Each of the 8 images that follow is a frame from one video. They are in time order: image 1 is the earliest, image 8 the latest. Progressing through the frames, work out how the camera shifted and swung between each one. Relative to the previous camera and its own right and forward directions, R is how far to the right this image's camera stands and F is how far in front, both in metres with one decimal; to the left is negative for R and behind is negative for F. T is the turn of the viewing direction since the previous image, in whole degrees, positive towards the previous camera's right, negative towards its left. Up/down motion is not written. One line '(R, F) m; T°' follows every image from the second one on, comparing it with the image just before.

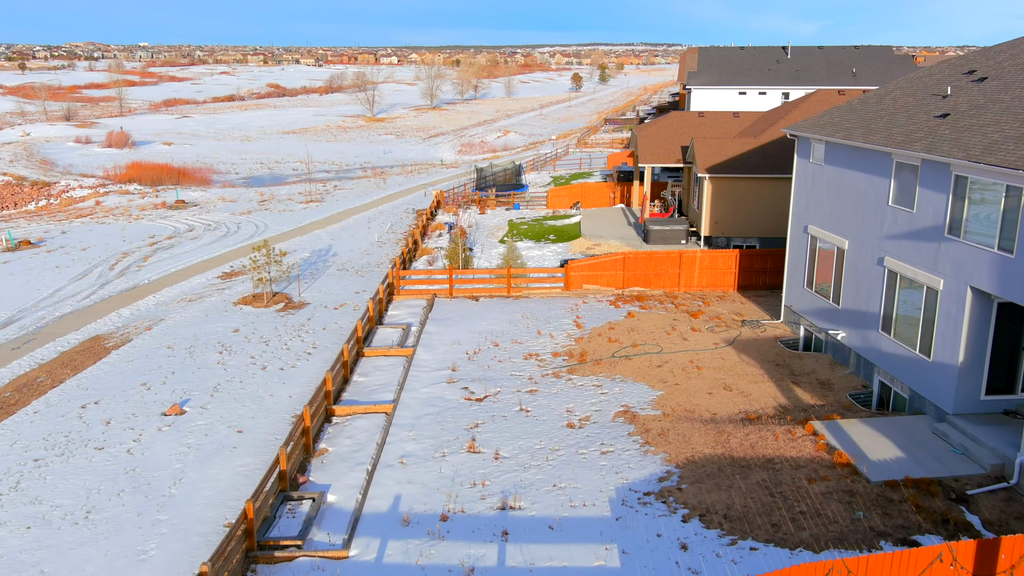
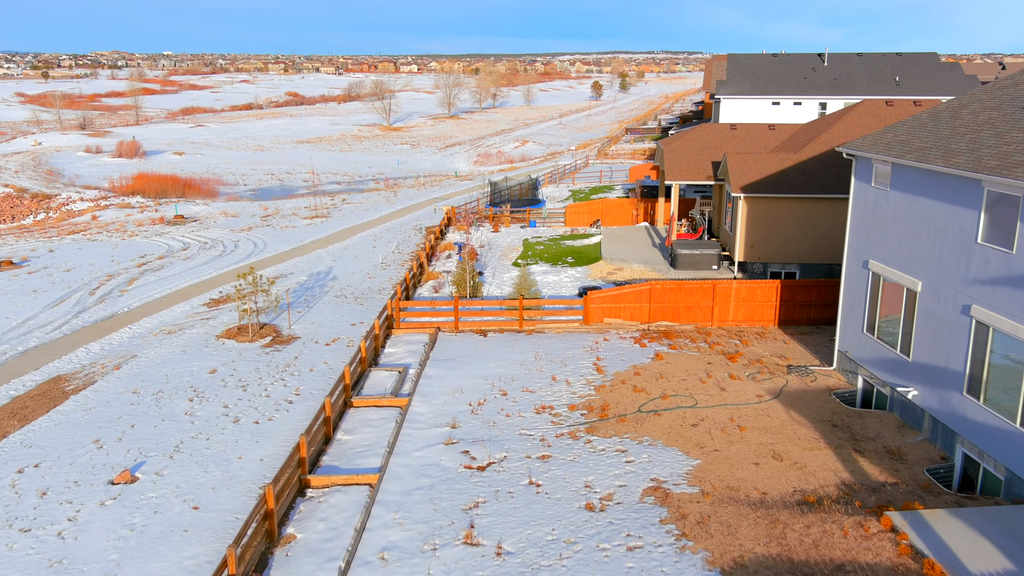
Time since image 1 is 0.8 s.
(+0.1, +1.8) m; -1°
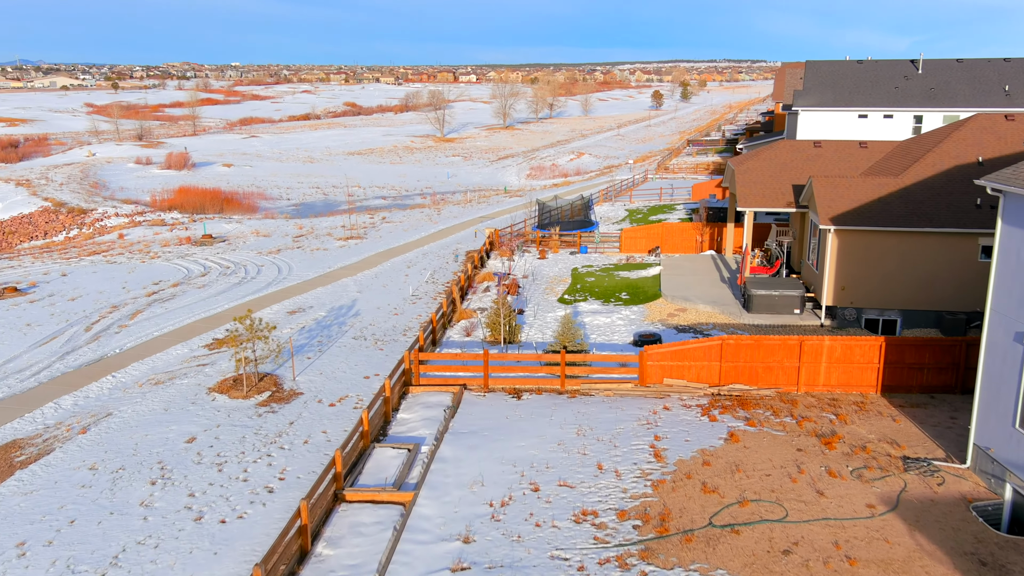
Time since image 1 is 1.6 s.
(+0.2, +2.5) m; -4°
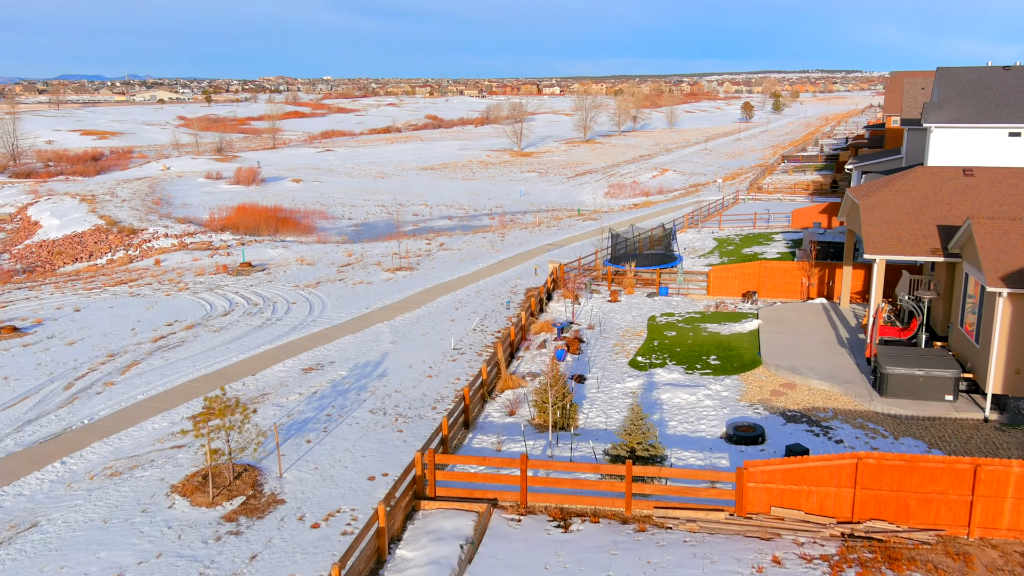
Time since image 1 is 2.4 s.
(+0.4, +3.4) m; -6°
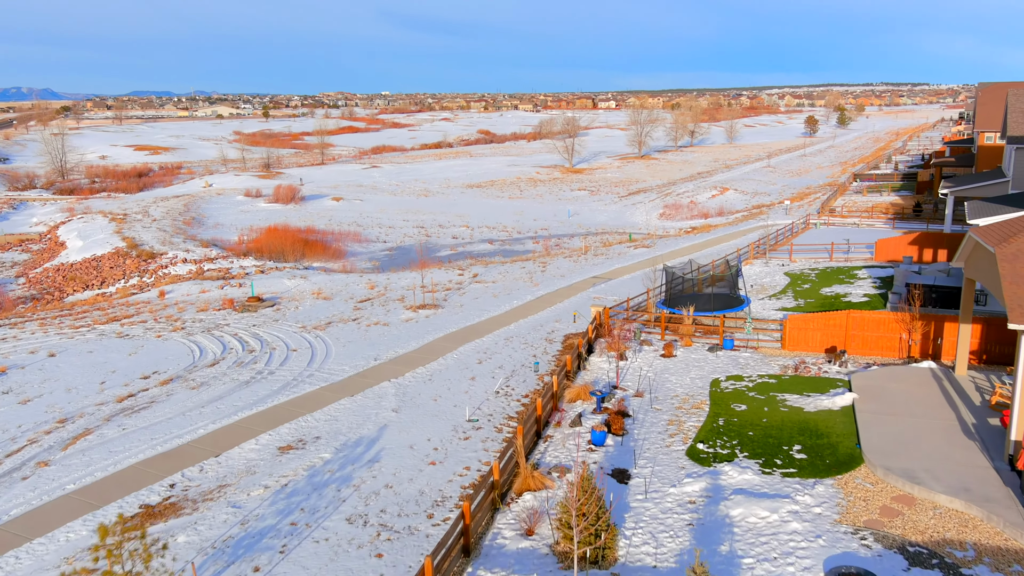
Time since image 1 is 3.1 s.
(+0.4, +3.1) m; -4°
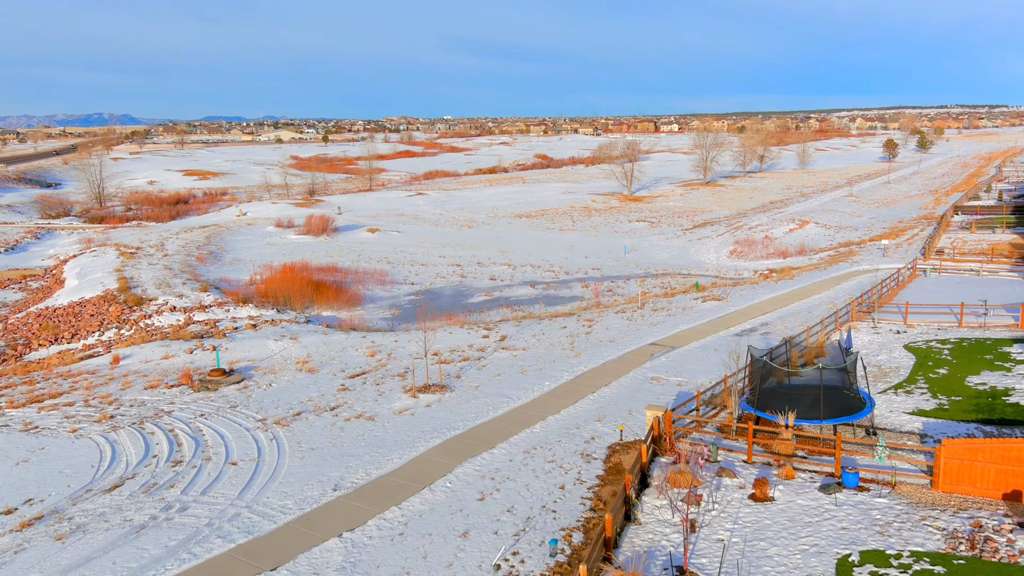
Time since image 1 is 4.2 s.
(+0.6, +5.1) m; -4°
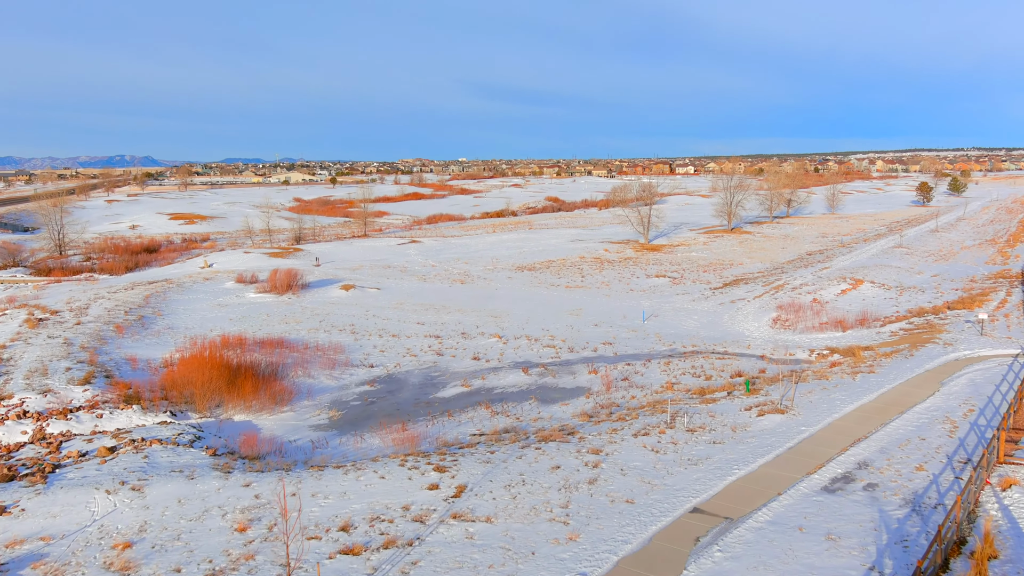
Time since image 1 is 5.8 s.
(+0.9, +7.3) m; -1°
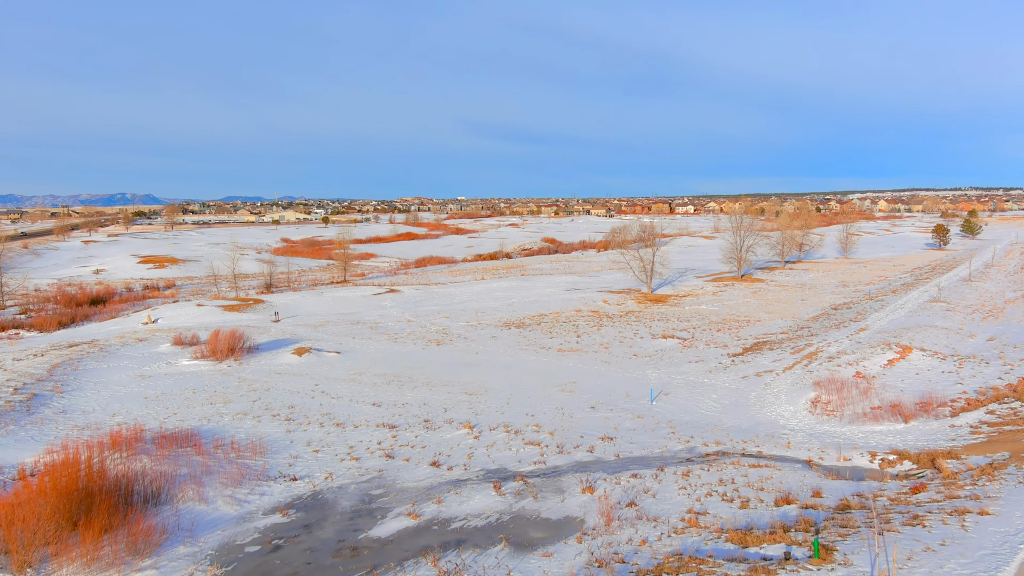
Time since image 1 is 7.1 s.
(+0.7, +6.2) m; 0°
